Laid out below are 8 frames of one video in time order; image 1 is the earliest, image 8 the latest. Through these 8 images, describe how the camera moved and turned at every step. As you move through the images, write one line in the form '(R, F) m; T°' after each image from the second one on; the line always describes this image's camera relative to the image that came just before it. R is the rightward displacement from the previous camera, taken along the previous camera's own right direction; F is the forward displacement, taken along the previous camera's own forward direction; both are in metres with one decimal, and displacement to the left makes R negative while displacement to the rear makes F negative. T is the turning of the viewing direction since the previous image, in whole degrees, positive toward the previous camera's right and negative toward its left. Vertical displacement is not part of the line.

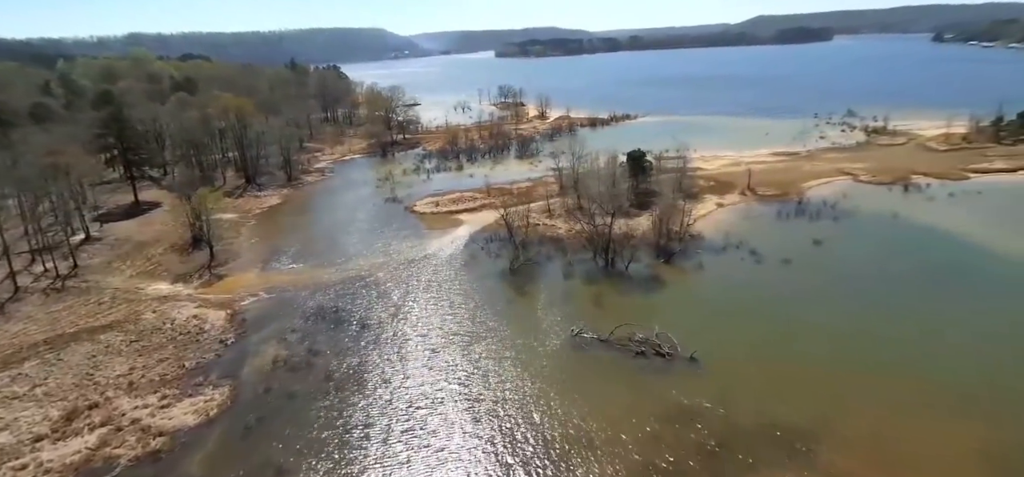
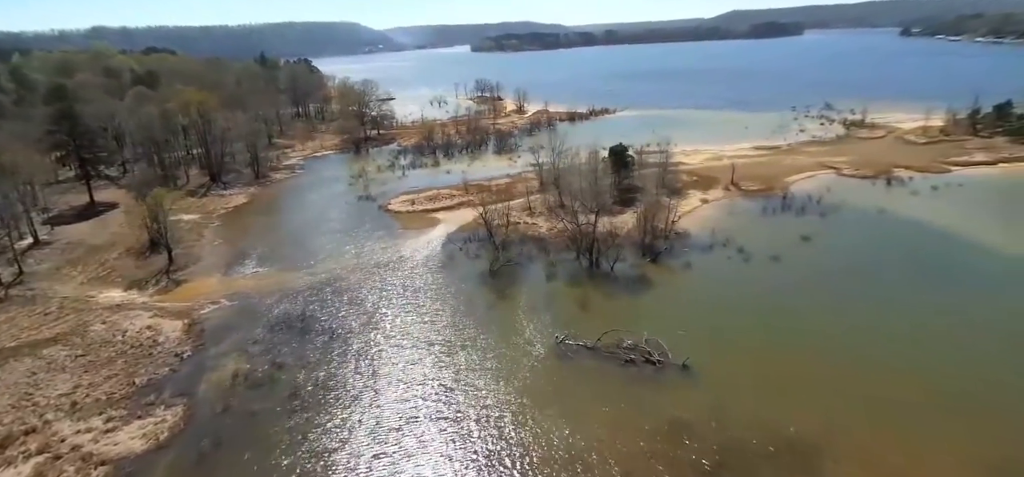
(0.0, +1.2) m; +2°
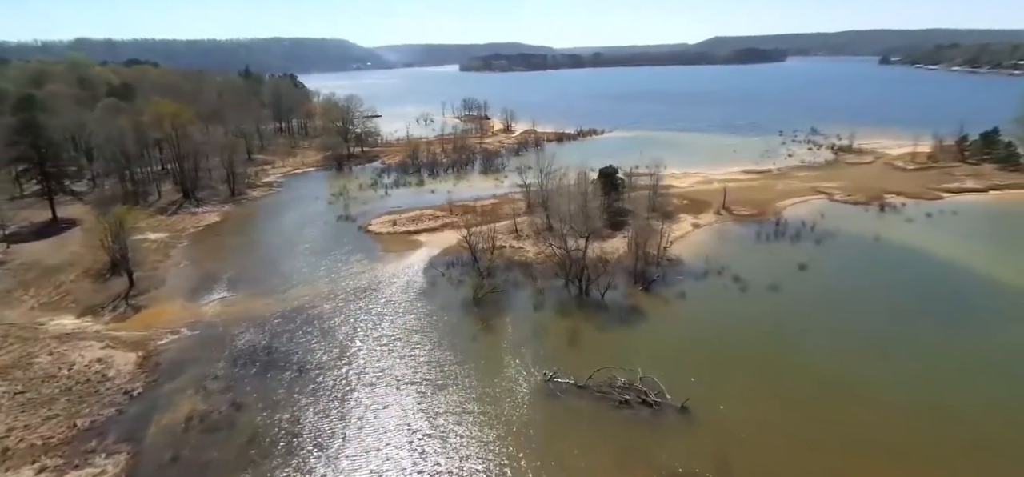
(0.0, +1.2) m; +2°
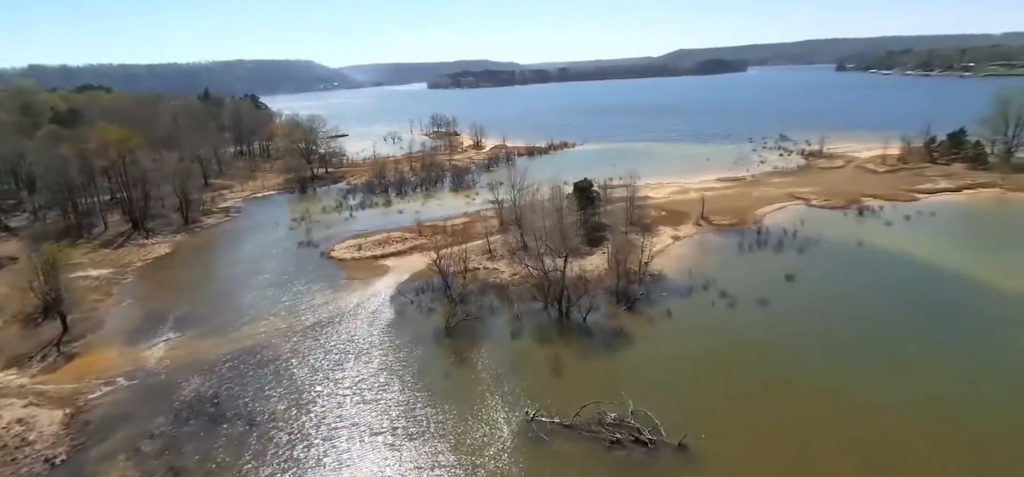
(+0.1, +1.5) m; +3°
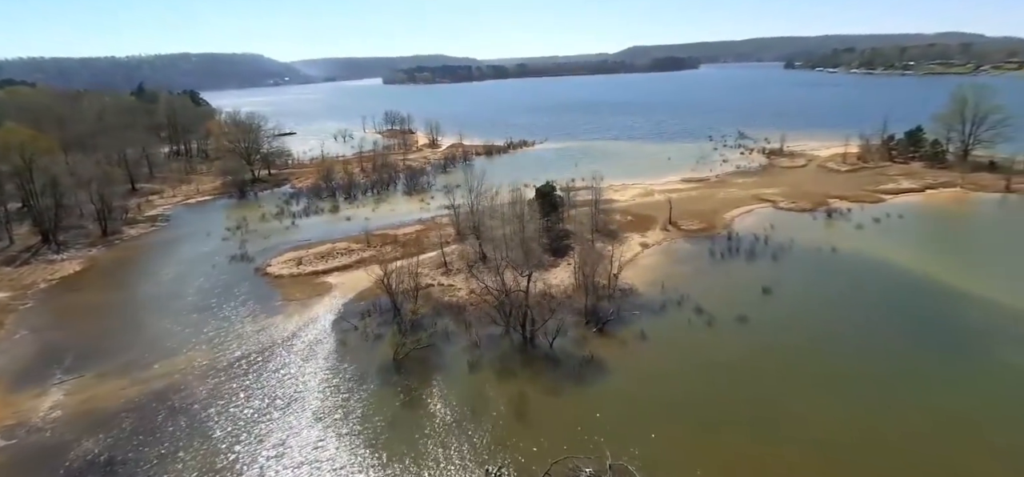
(+0.2, +2.2) m; +4°
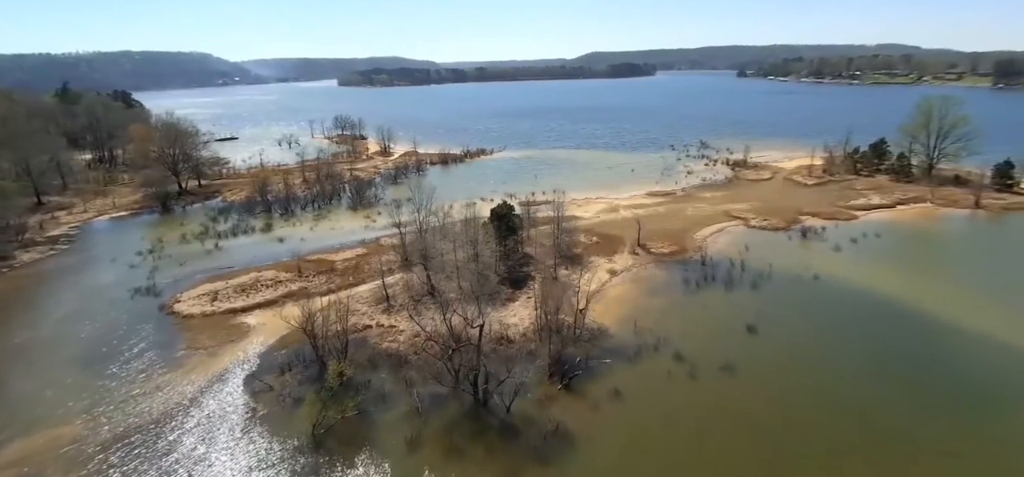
(+0.4, +2.9) m; +4°
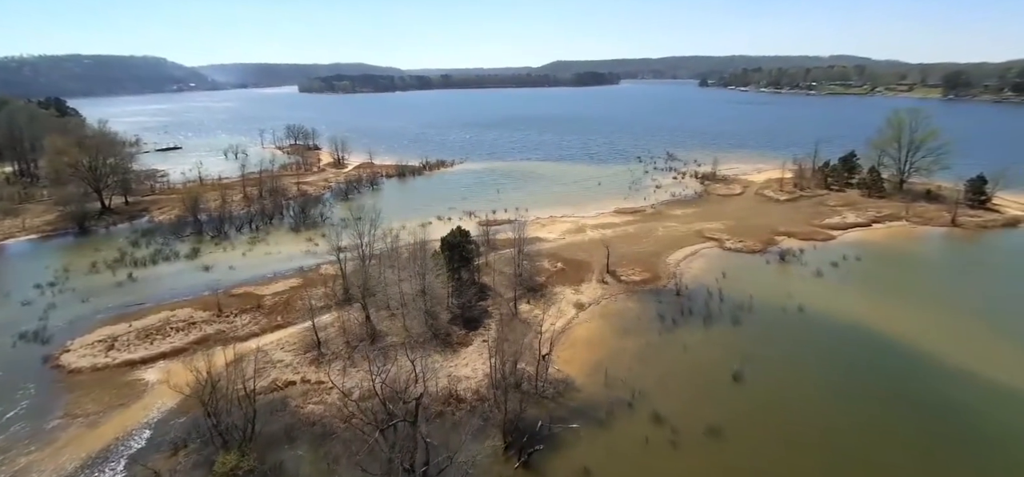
(+0.5, +2.6) m; +4°
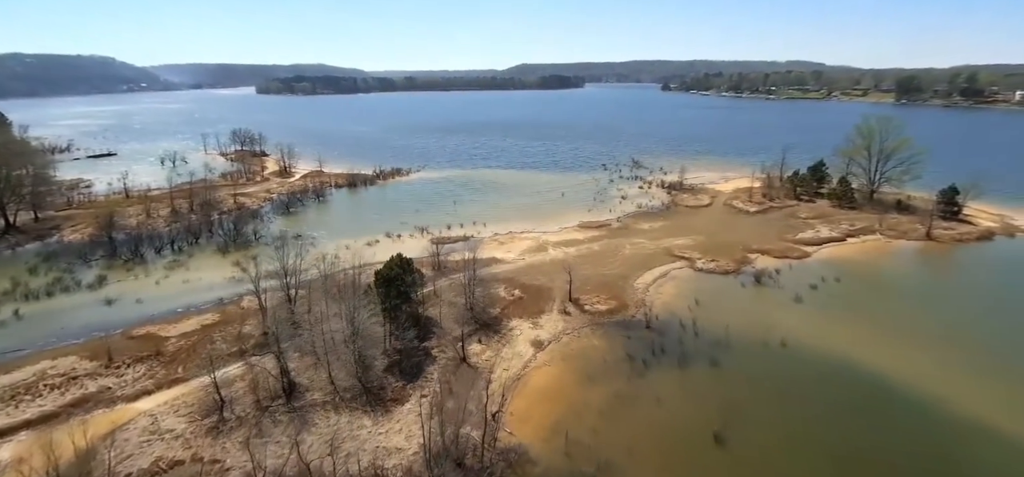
(+0.7, +2.6) m; +4°
